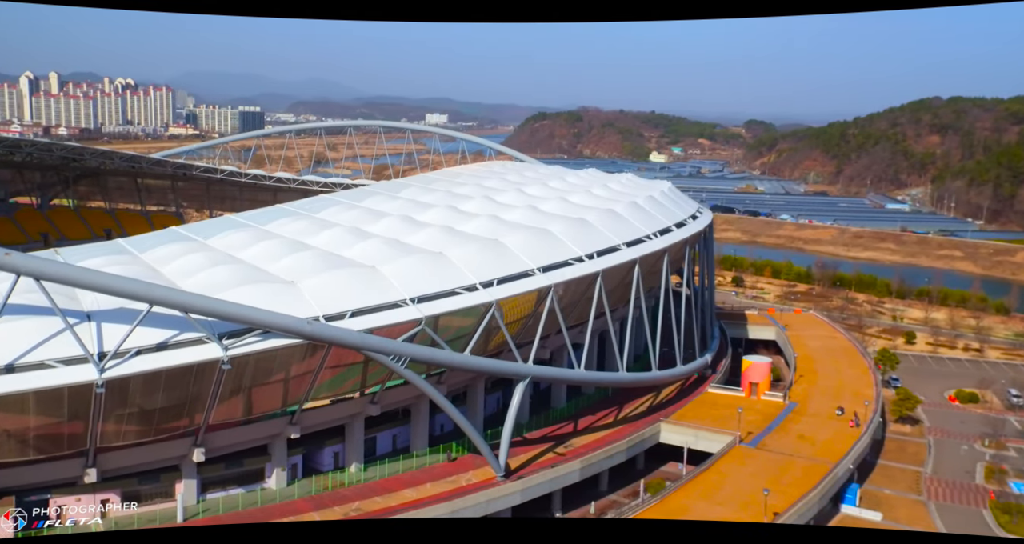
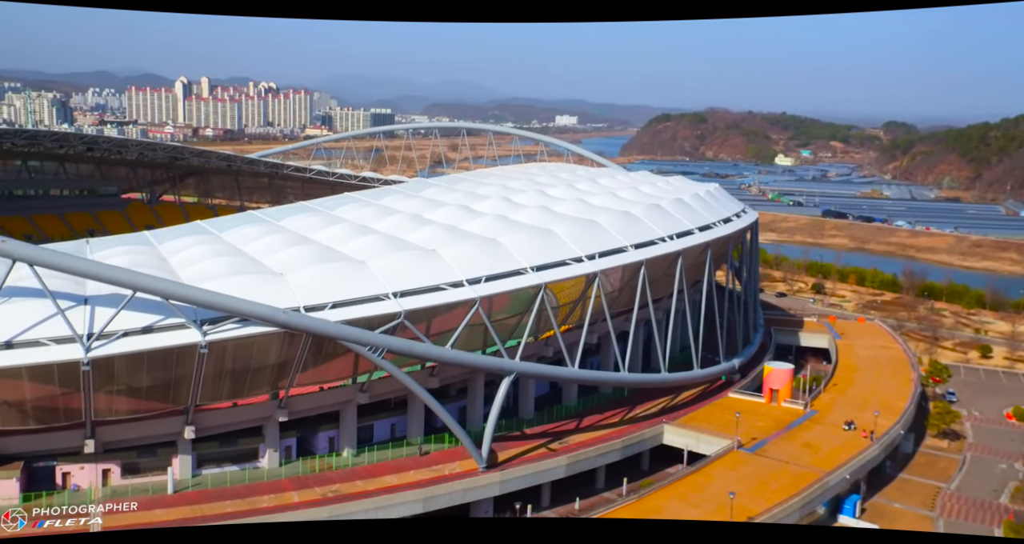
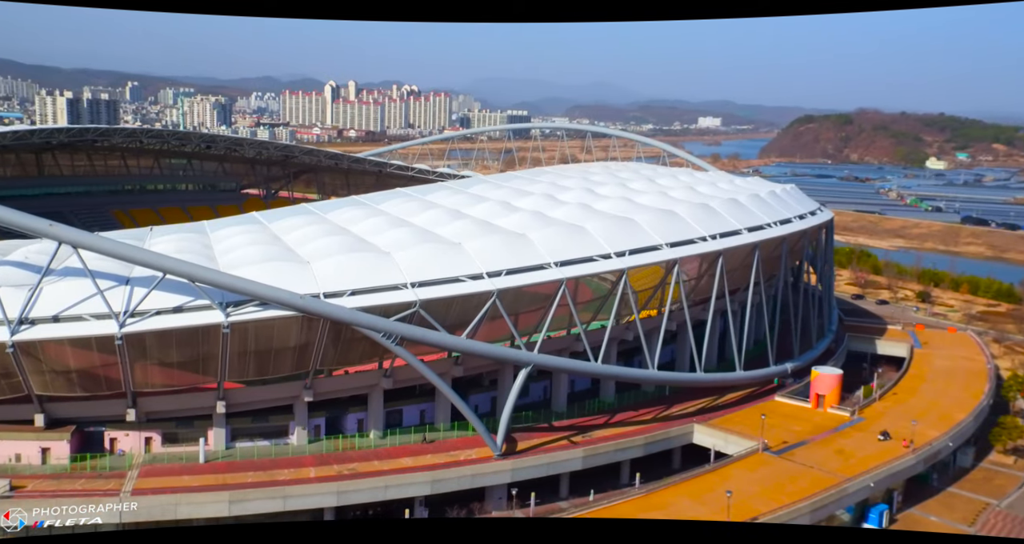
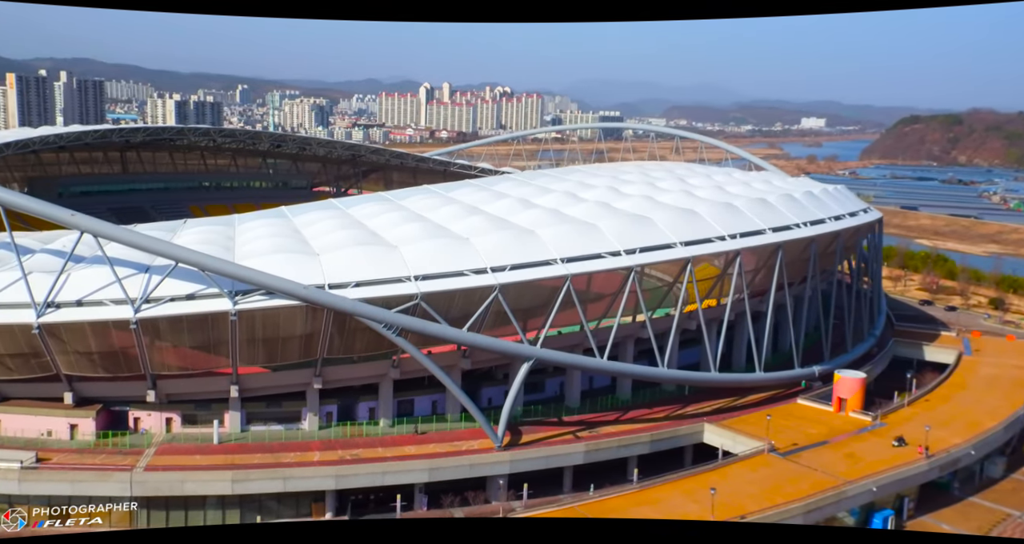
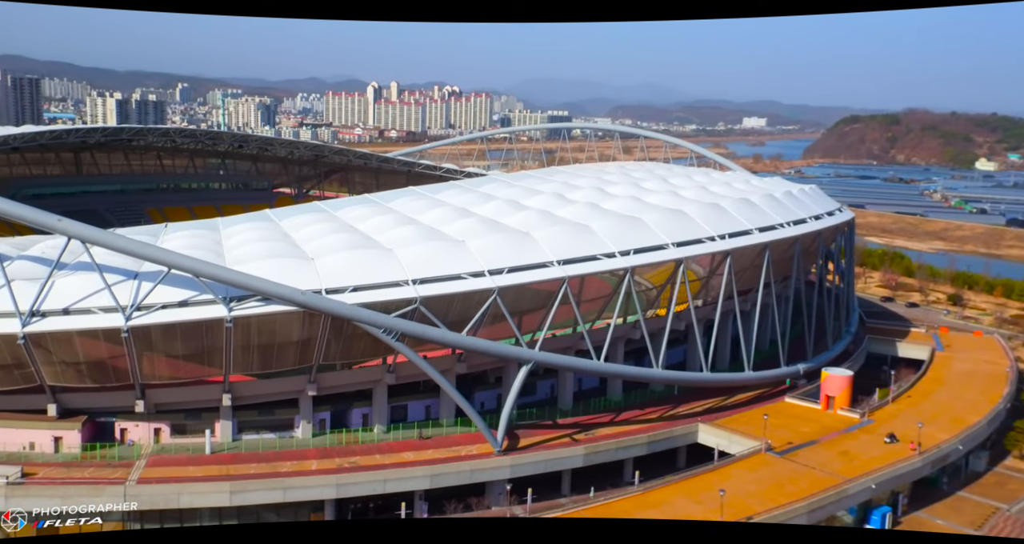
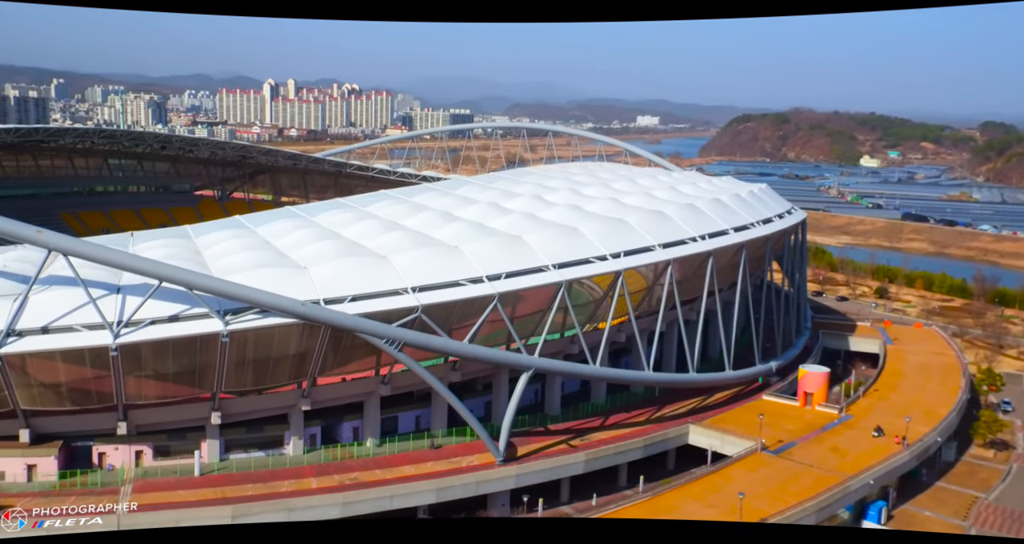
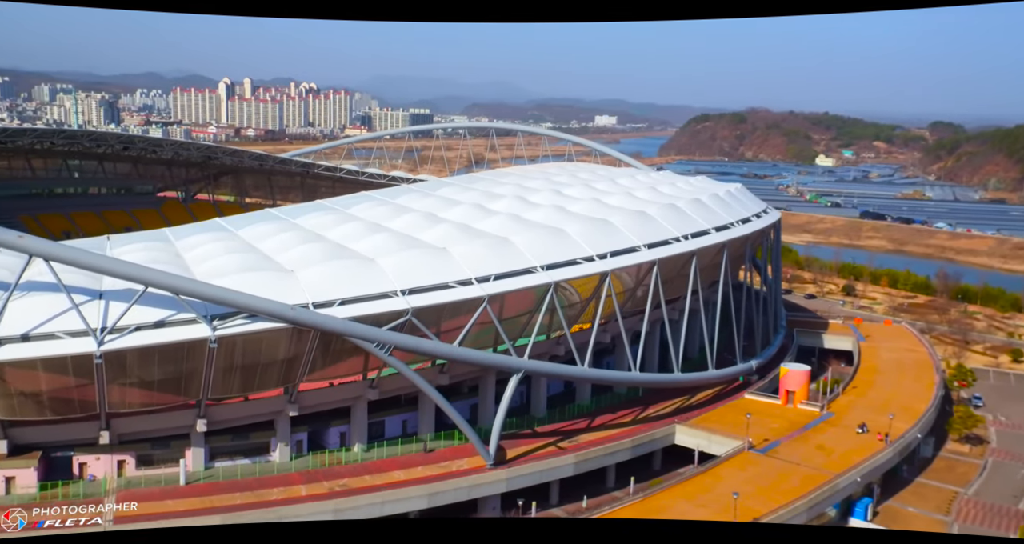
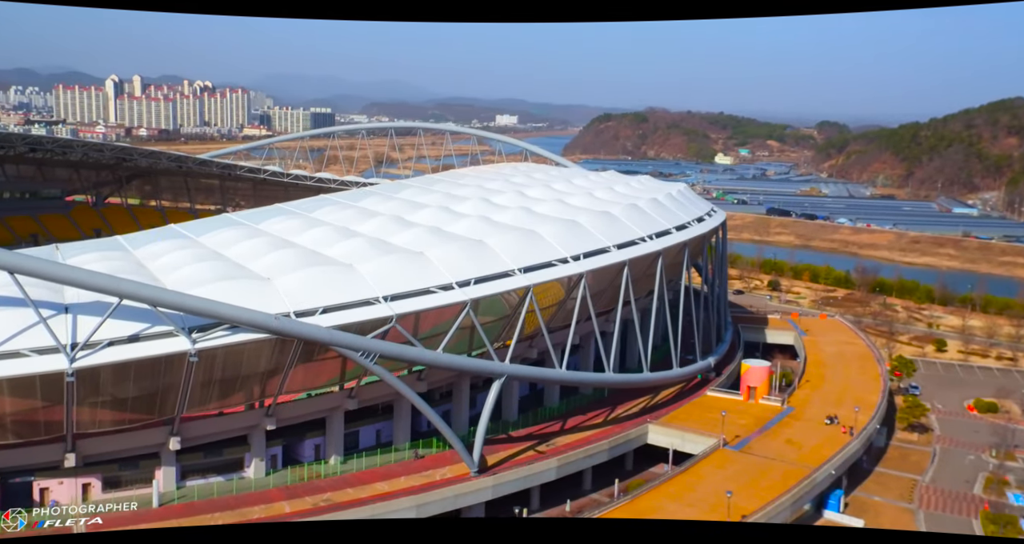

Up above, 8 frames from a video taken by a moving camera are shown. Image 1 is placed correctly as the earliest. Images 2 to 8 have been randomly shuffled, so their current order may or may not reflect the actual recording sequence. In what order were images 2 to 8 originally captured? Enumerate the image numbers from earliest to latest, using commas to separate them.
8, 2, 7, 6, 3, 5, 4
